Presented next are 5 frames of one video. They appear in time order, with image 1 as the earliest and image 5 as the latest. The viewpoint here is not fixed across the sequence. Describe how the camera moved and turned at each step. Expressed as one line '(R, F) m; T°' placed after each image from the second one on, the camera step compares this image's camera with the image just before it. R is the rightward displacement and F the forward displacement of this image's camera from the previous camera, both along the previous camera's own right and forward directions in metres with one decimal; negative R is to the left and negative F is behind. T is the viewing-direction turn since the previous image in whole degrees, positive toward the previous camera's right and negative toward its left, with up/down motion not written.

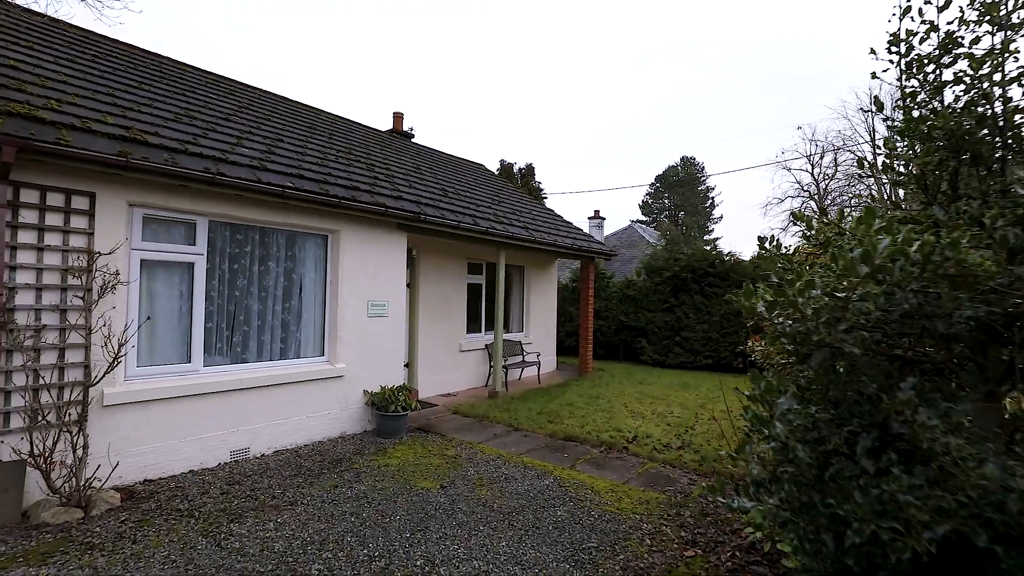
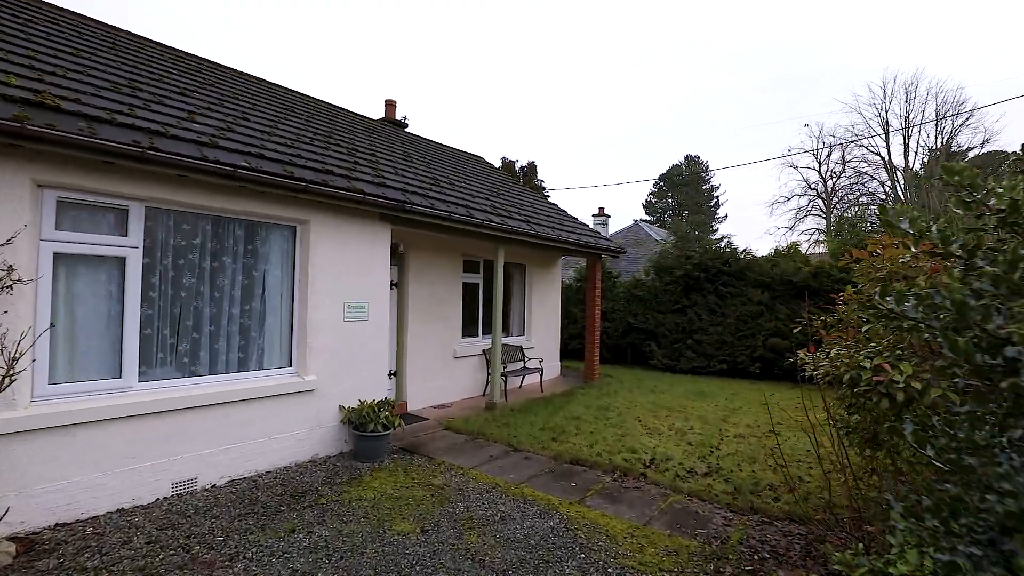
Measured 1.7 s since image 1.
(0.0, +0.8) m; 0°
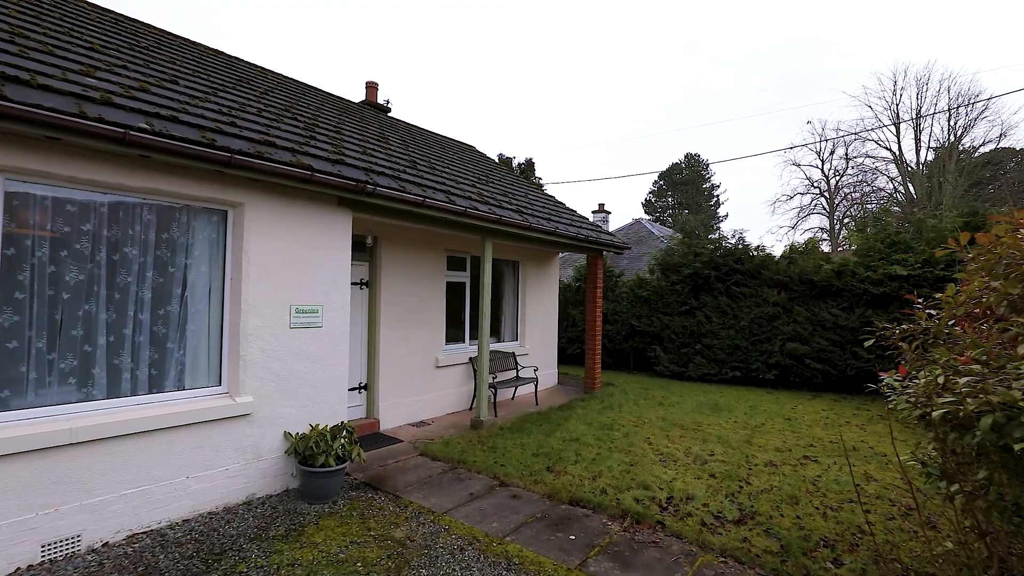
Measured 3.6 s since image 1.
(+0.1, +1.0) m; 0°
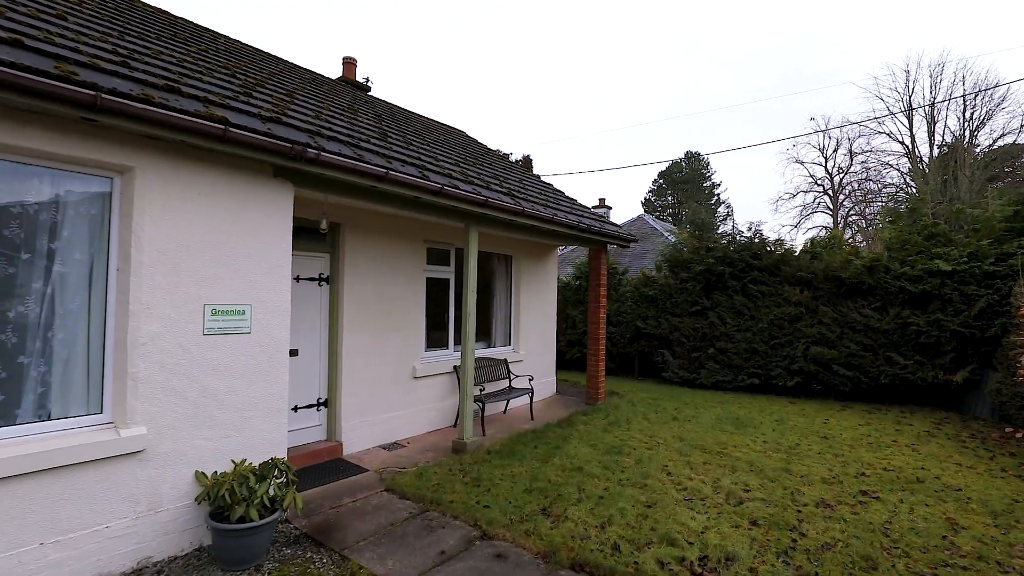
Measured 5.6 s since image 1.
(+0.1, +1.1) m; 0°
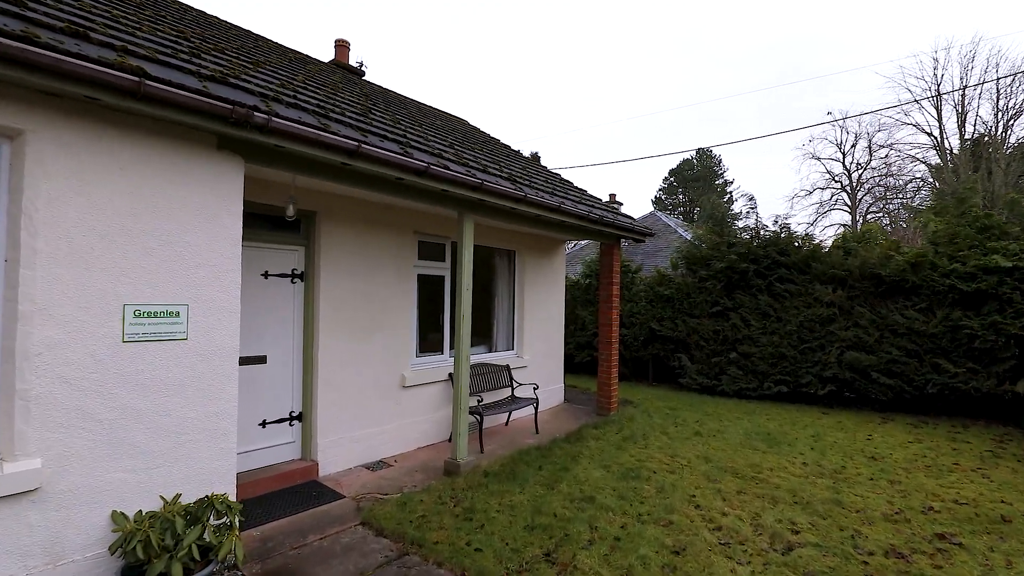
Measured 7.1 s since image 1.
(+0.1, +0.7) m; -1°
